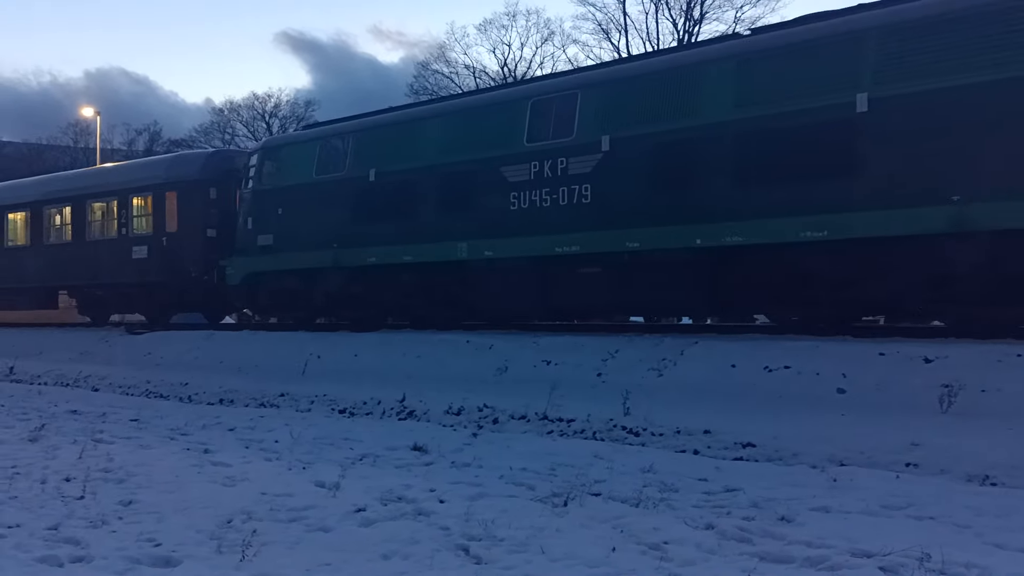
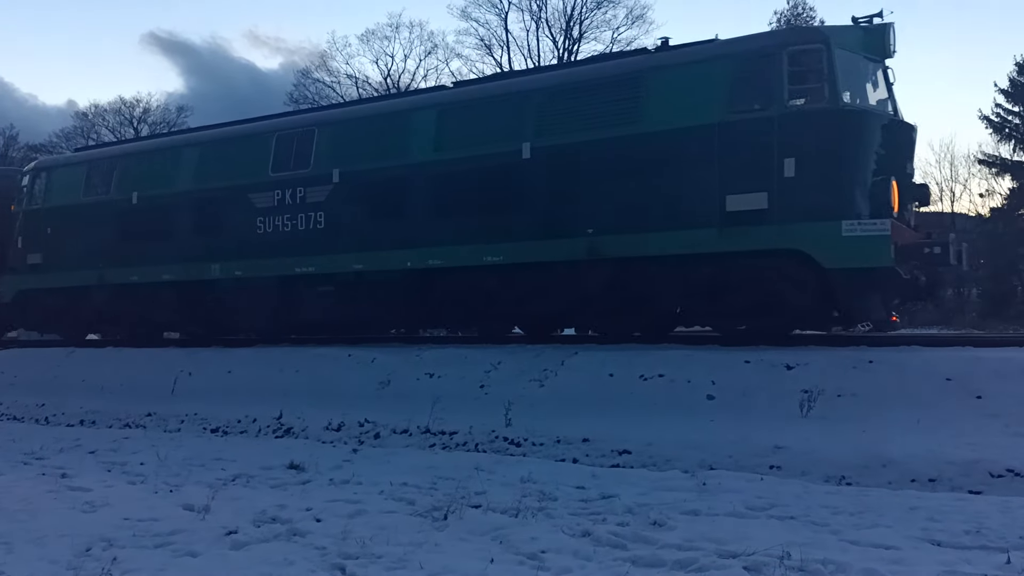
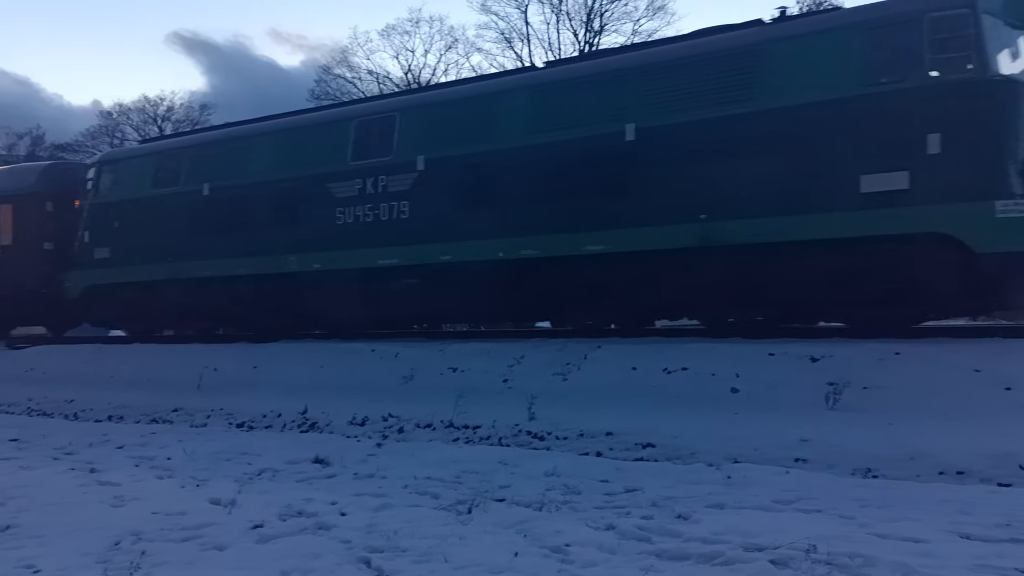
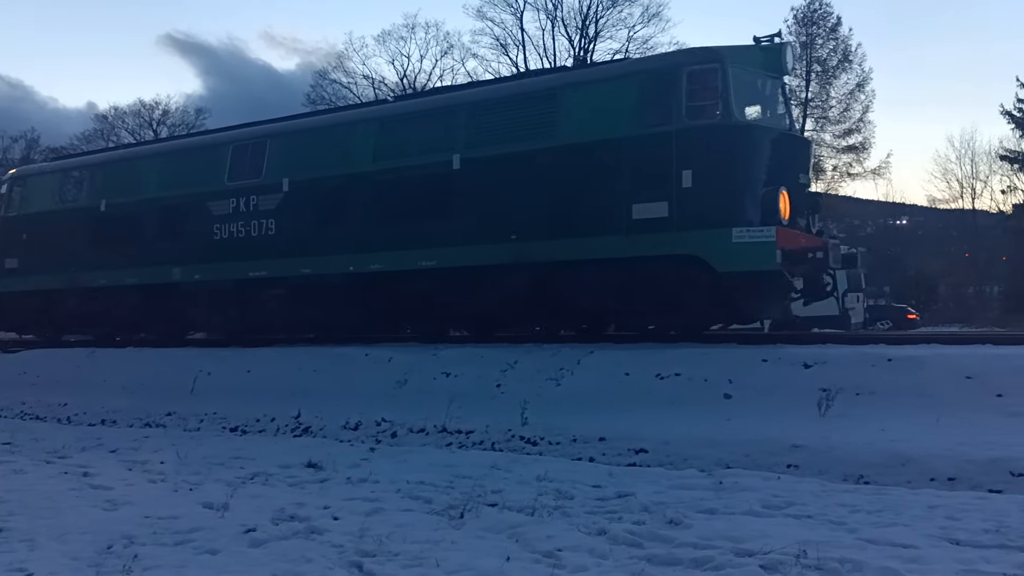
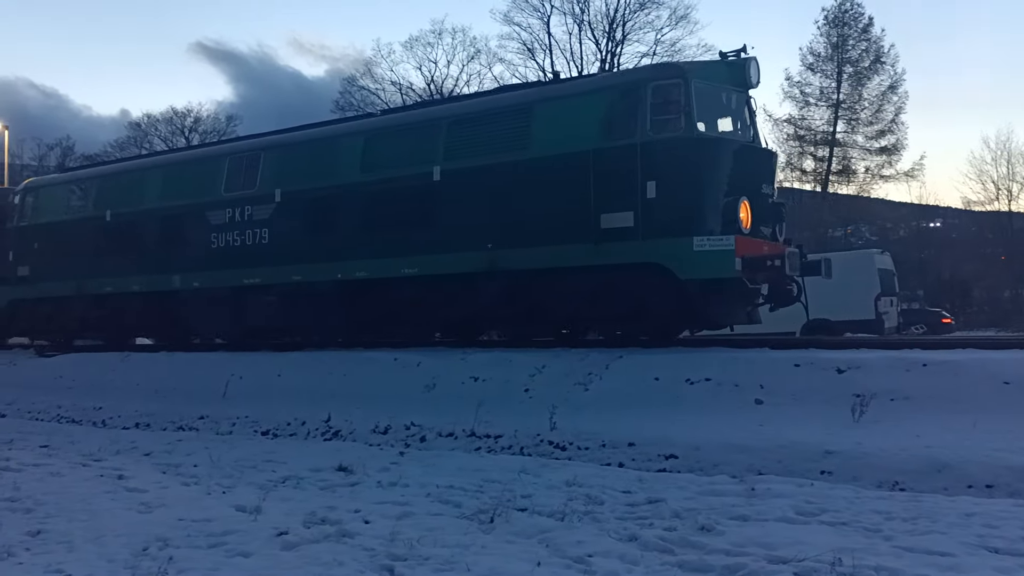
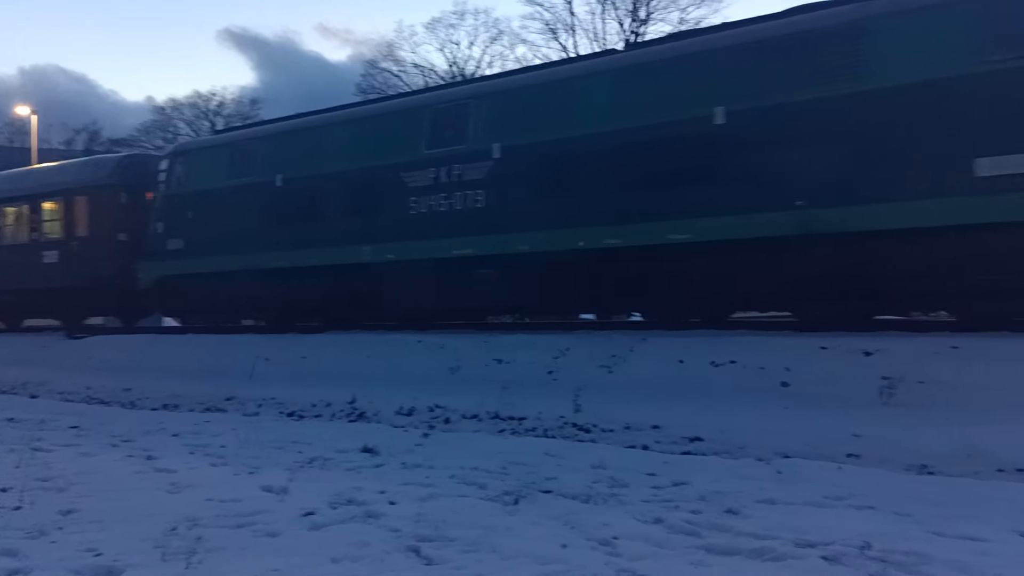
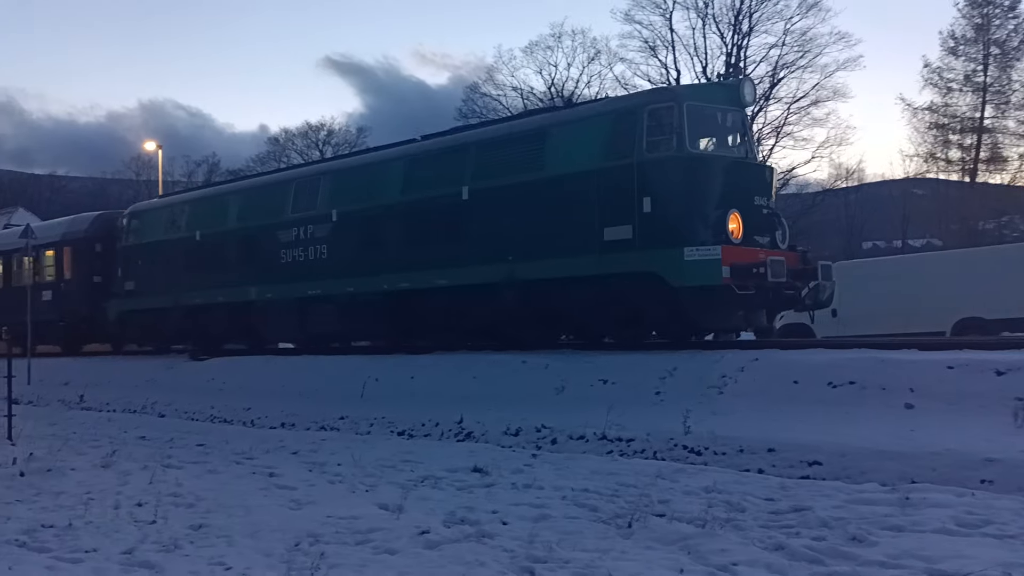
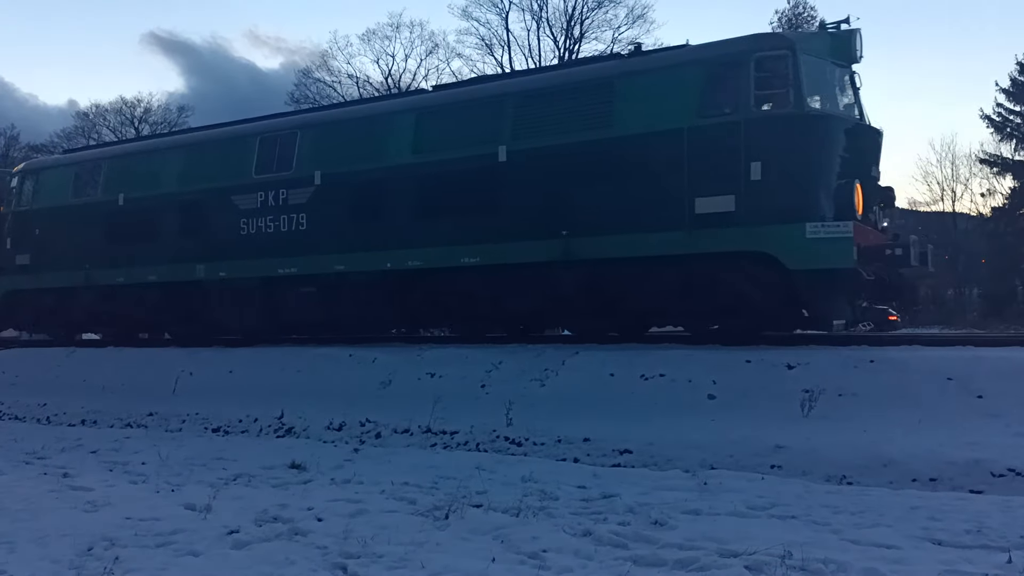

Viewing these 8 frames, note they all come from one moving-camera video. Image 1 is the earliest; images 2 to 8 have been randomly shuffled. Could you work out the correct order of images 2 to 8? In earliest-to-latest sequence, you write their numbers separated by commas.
6, 3, 2, 8, 4, 5, 7
